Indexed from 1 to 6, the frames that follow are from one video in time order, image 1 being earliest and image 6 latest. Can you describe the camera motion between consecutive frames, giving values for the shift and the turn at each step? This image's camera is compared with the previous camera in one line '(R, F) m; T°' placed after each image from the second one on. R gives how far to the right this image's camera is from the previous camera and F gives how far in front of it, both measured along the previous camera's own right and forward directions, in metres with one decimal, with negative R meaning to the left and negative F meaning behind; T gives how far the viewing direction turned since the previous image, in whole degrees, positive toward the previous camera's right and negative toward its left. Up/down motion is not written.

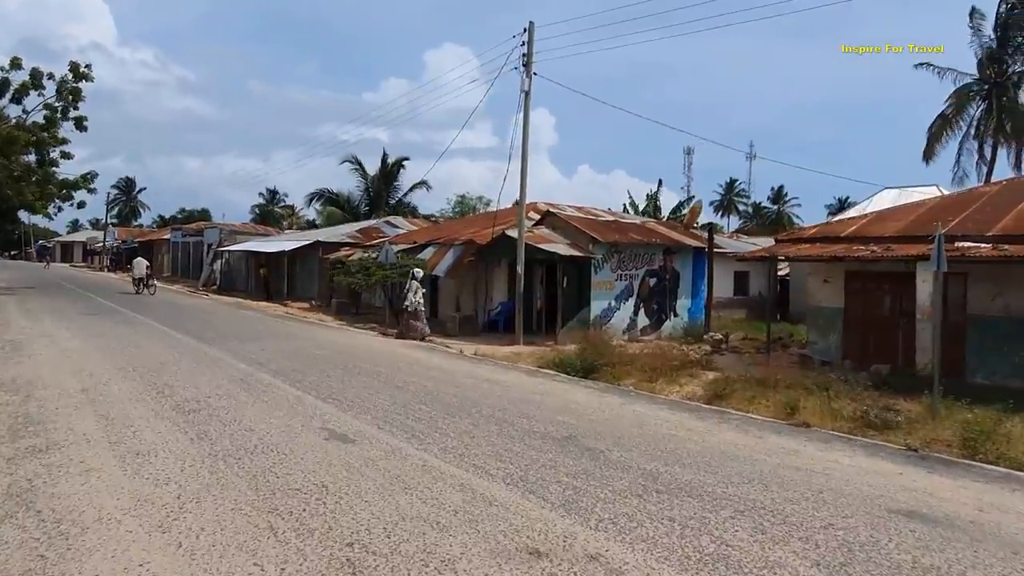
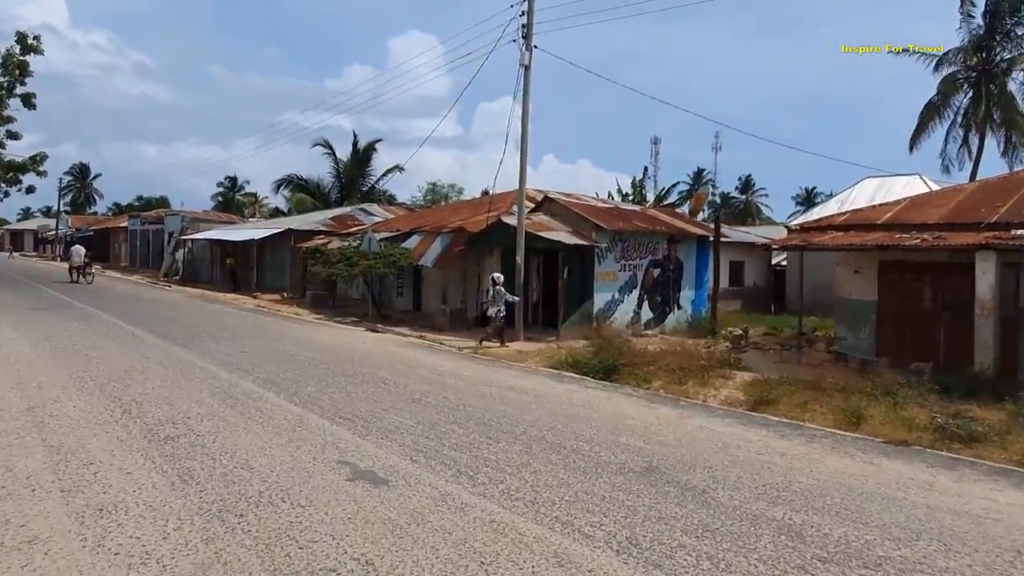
(-0.9, +1.7) m; +3°
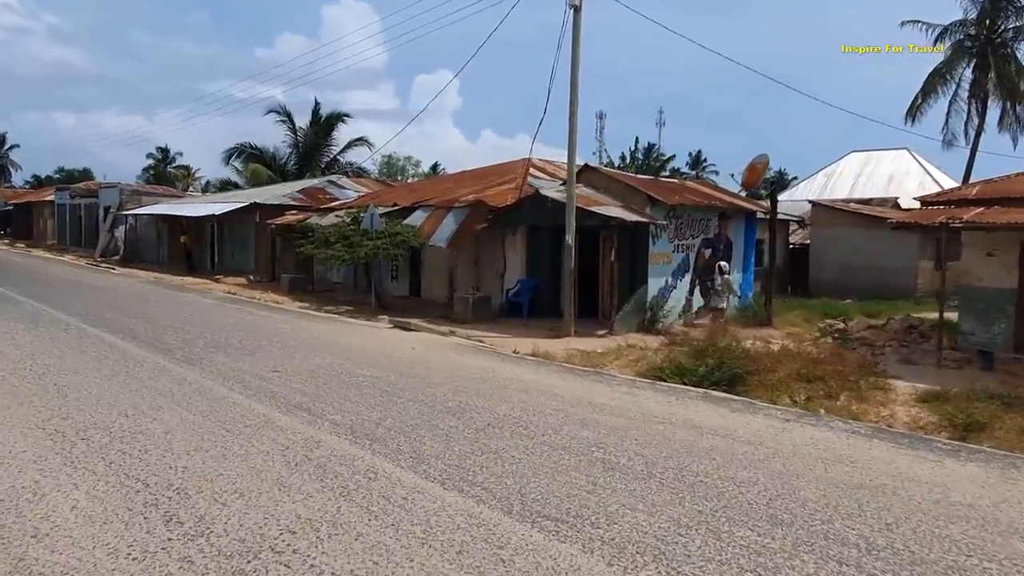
(-2.6, +3.4) m; +5°
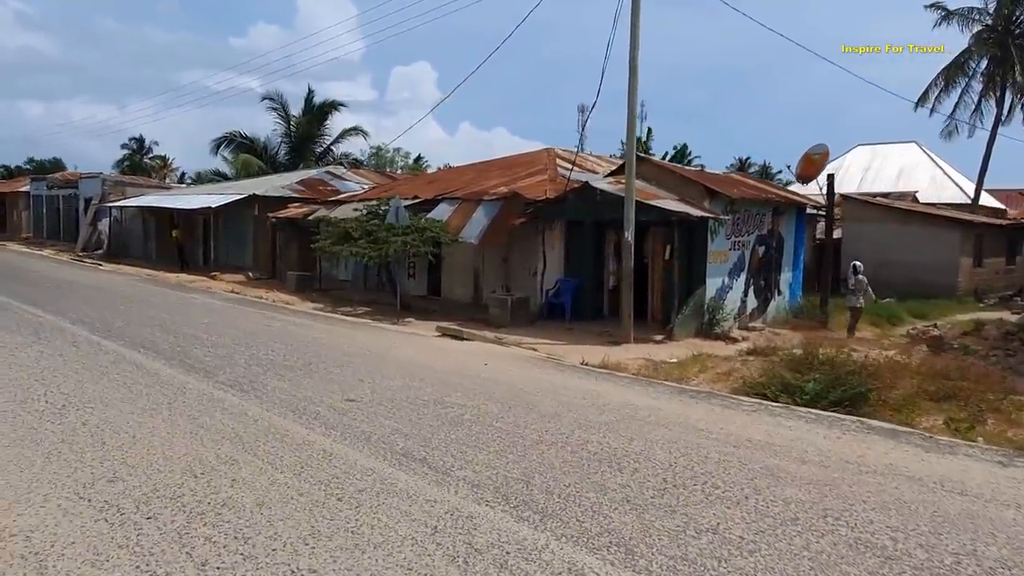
(-1.6, +1.7) m; +2°
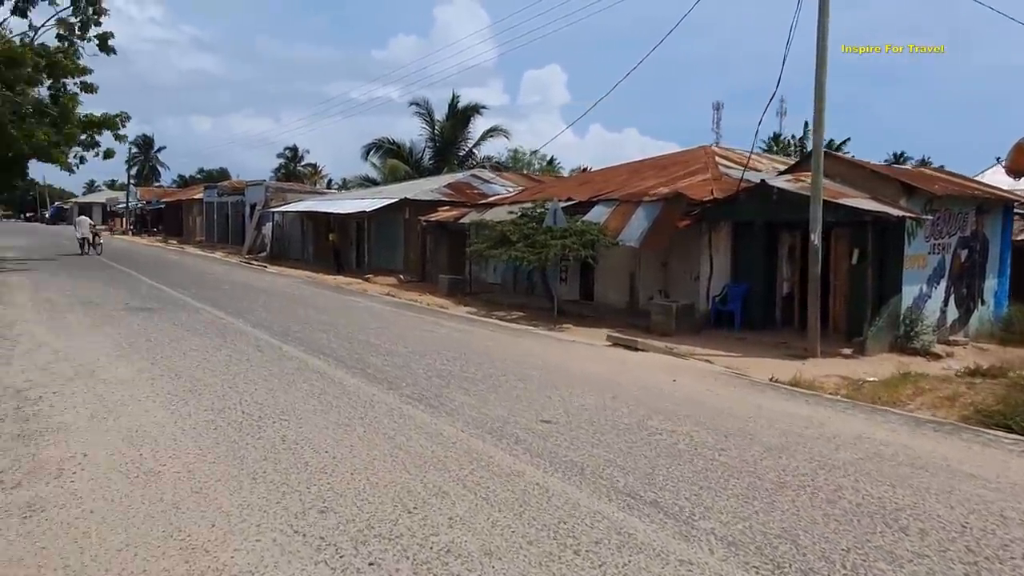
(-0.8, +0.7) m; -10°
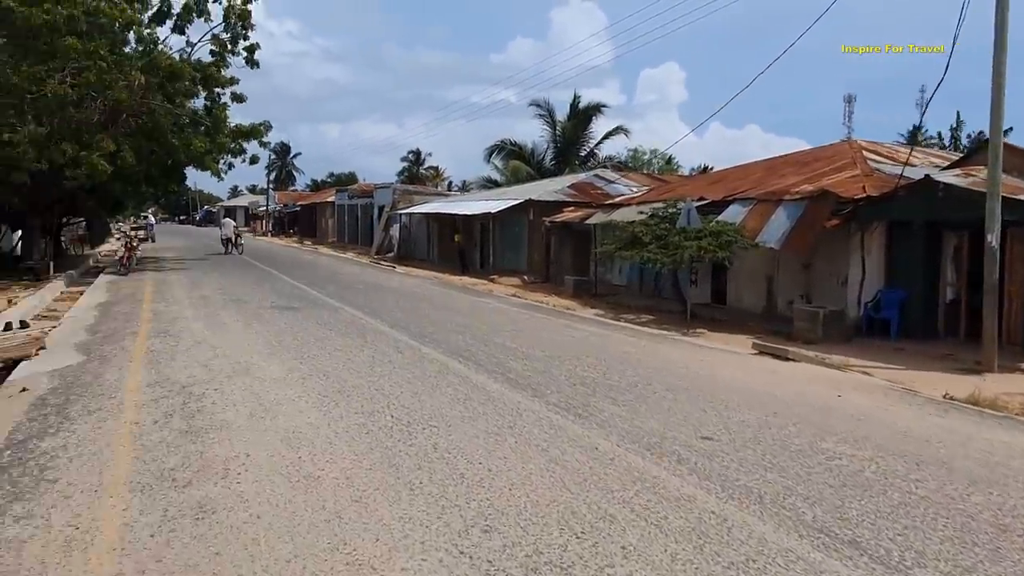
(-0.4, +0.3) m; -9°
